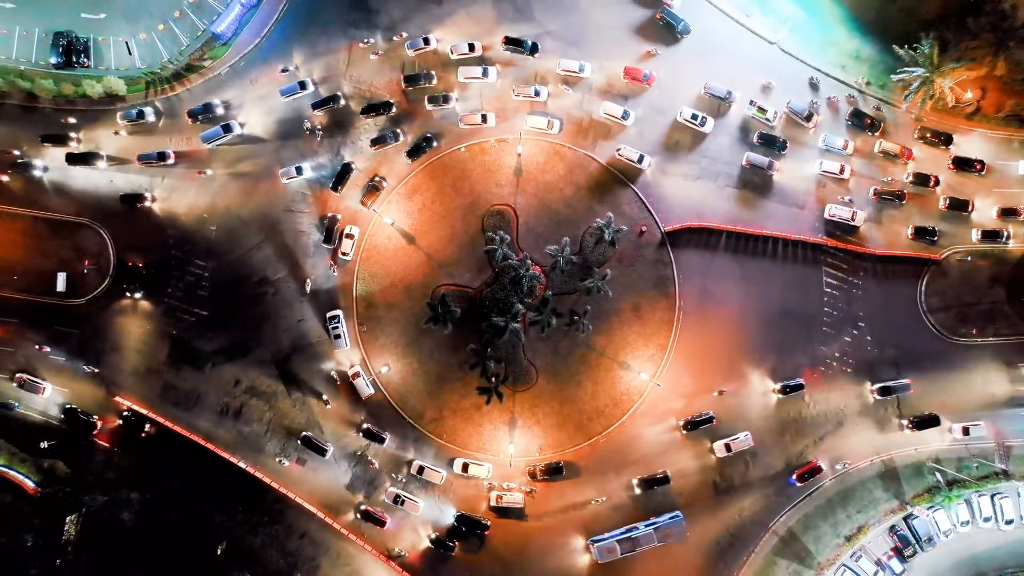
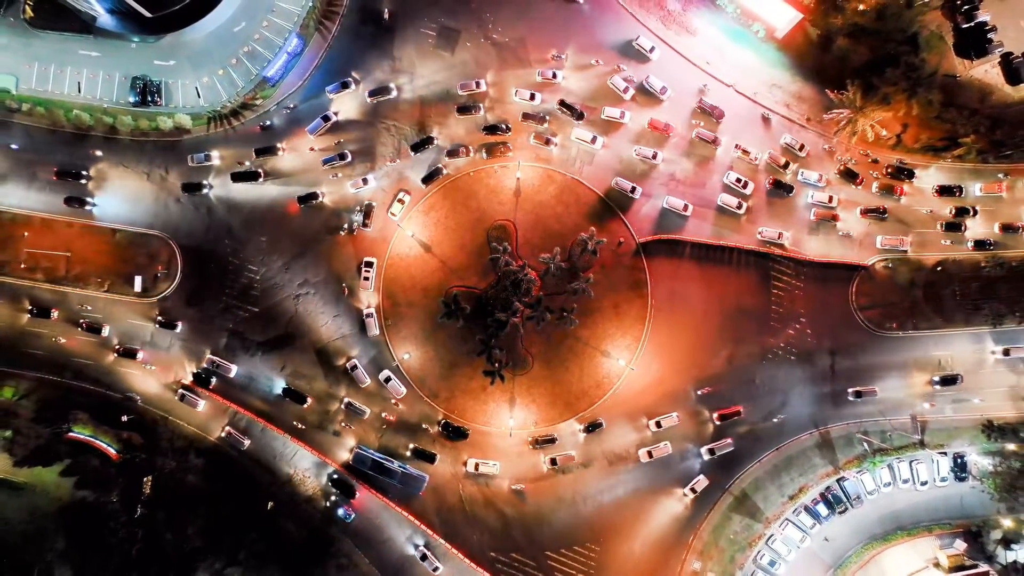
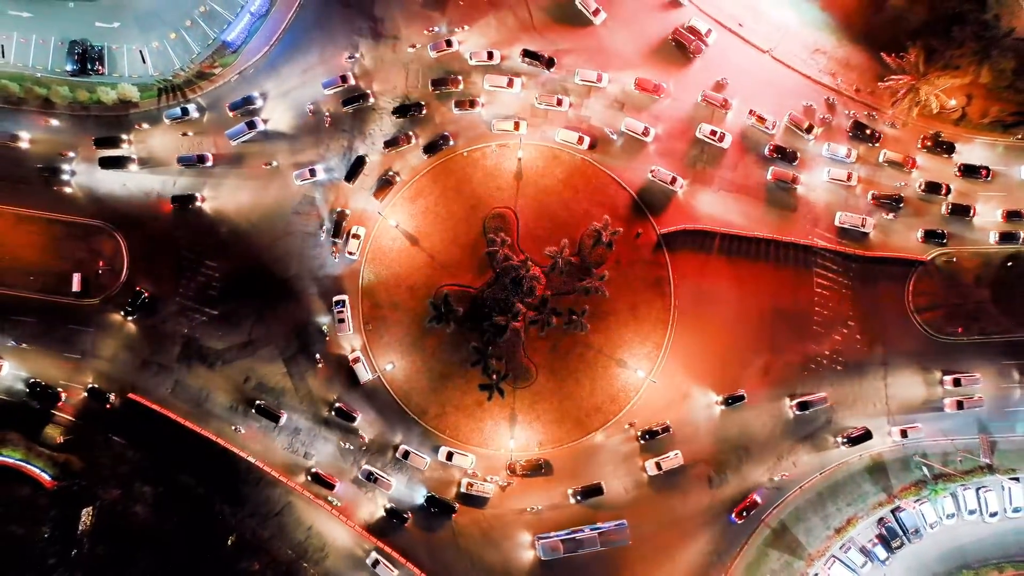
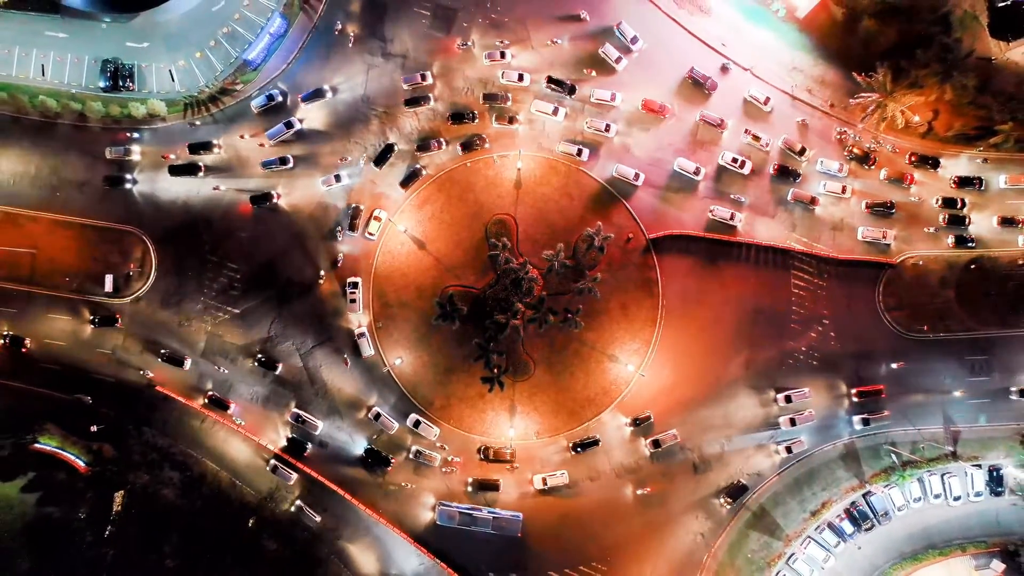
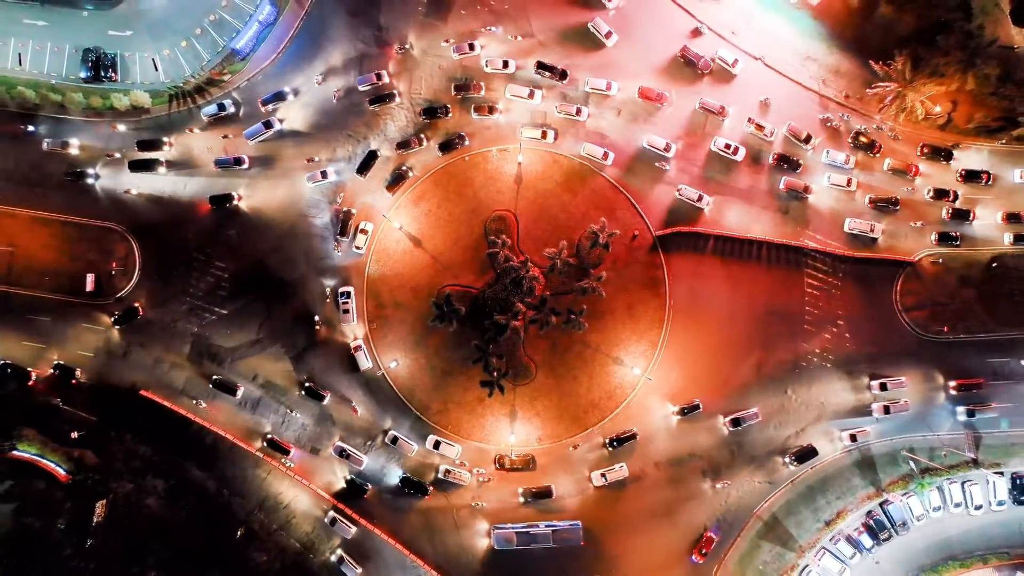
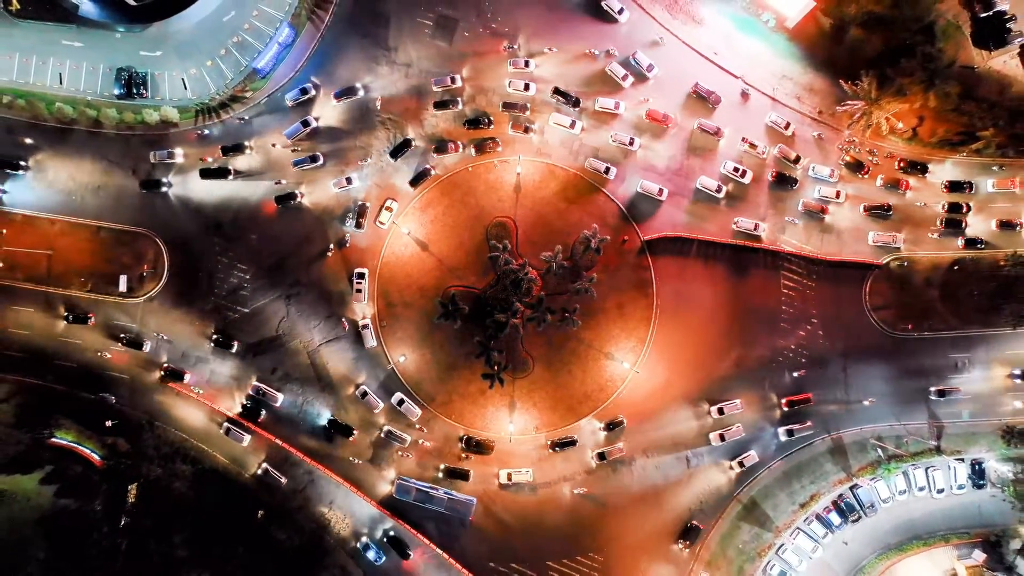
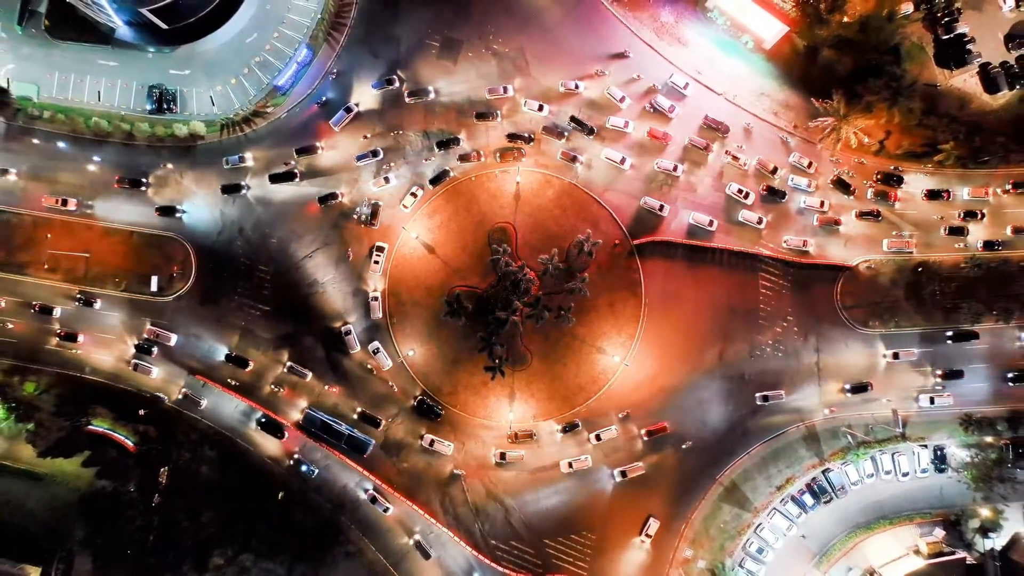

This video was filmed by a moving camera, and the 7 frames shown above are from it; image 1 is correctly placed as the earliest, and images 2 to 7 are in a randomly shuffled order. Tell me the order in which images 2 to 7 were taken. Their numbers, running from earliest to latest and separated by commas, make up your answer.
3, 5, 4, 6, 2, 7
